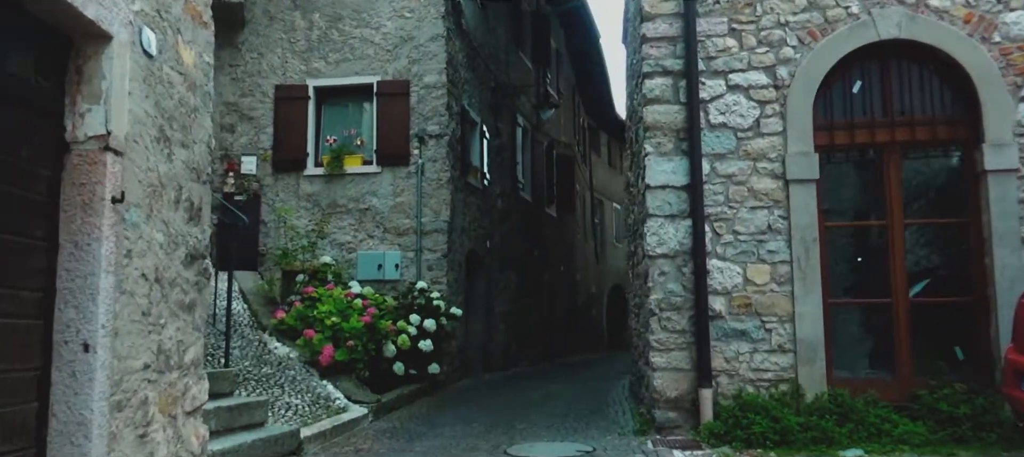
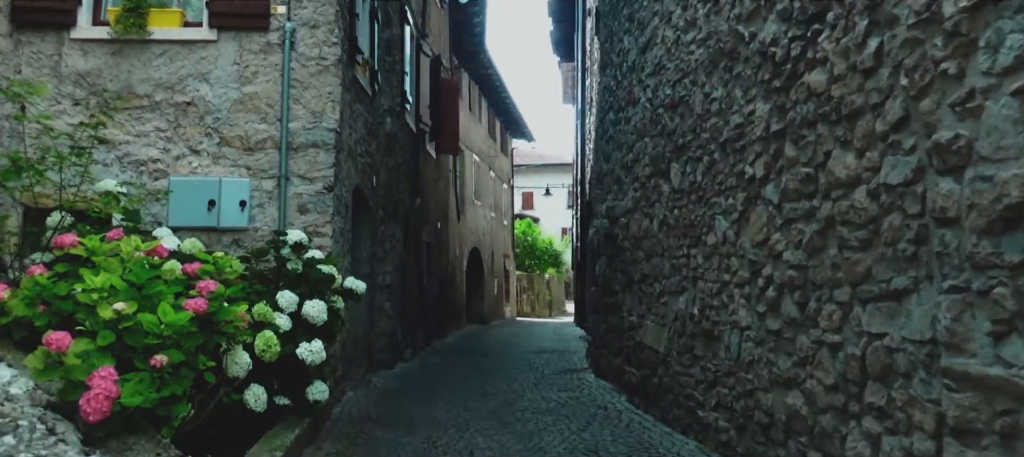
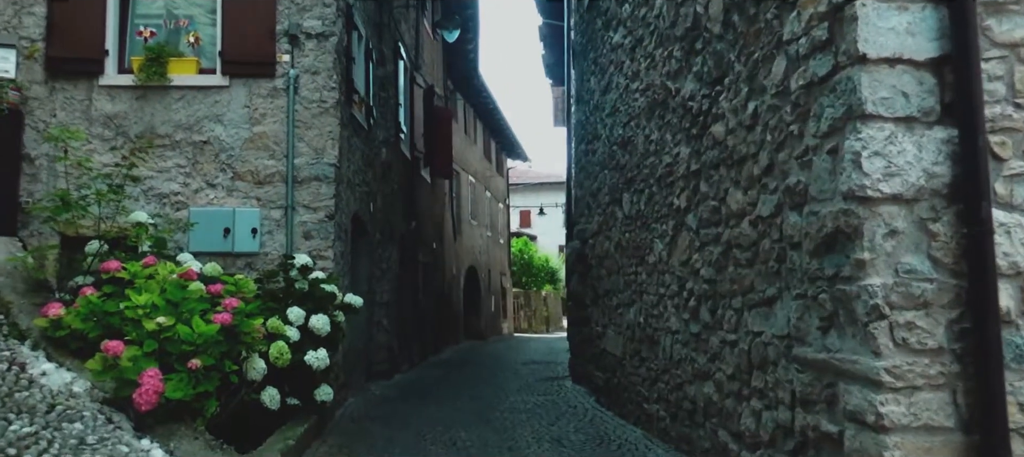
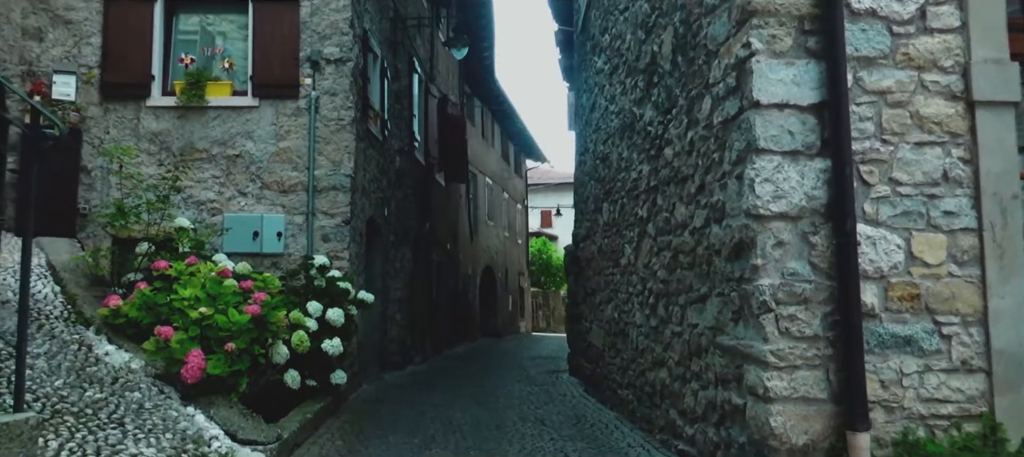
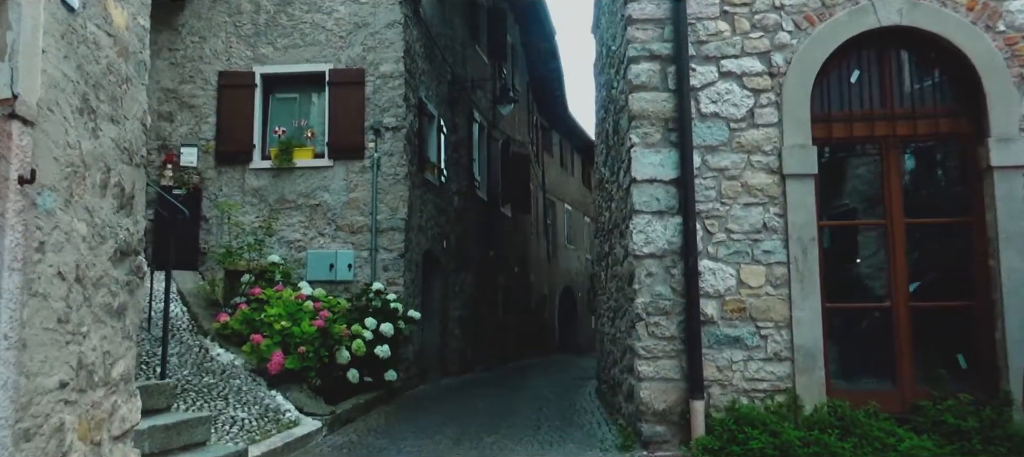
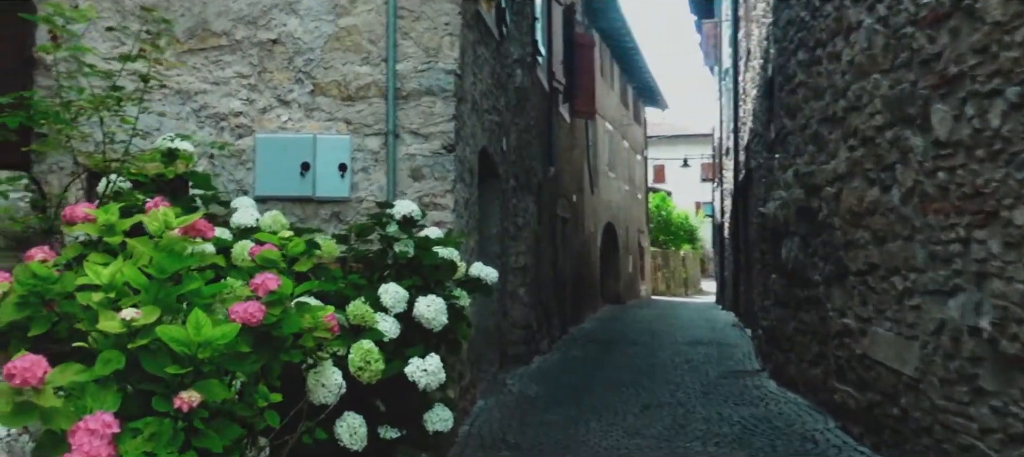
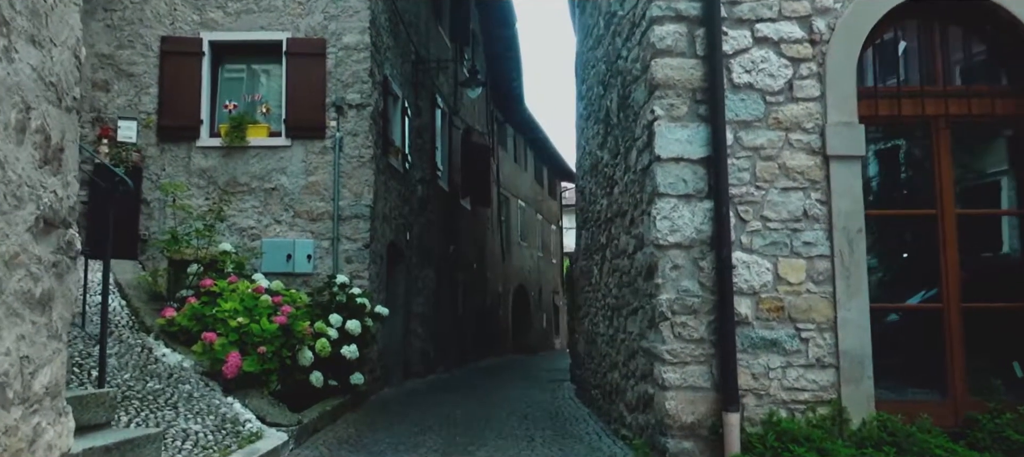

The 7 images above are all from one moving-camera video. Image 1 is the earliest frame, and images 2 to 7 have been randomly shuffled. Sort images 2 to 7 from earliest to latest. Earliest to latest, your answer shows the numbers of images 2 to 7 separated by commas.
5, 7, 4, 3, 2, 6
